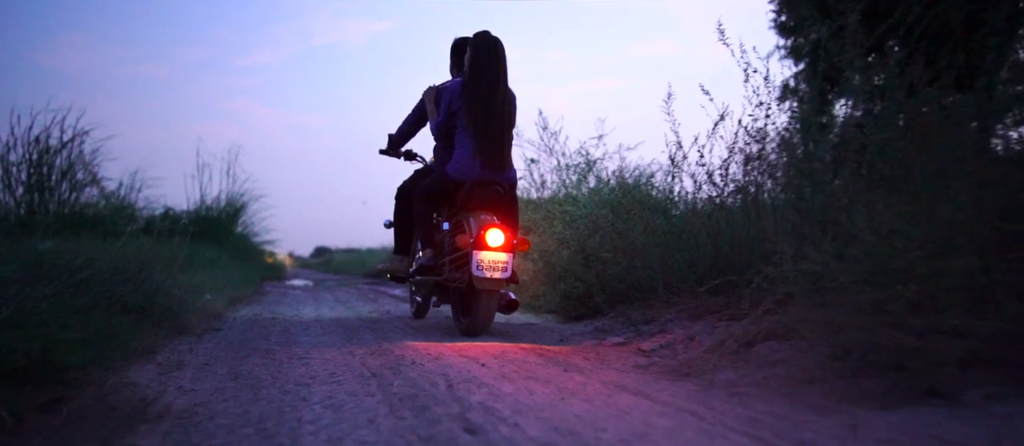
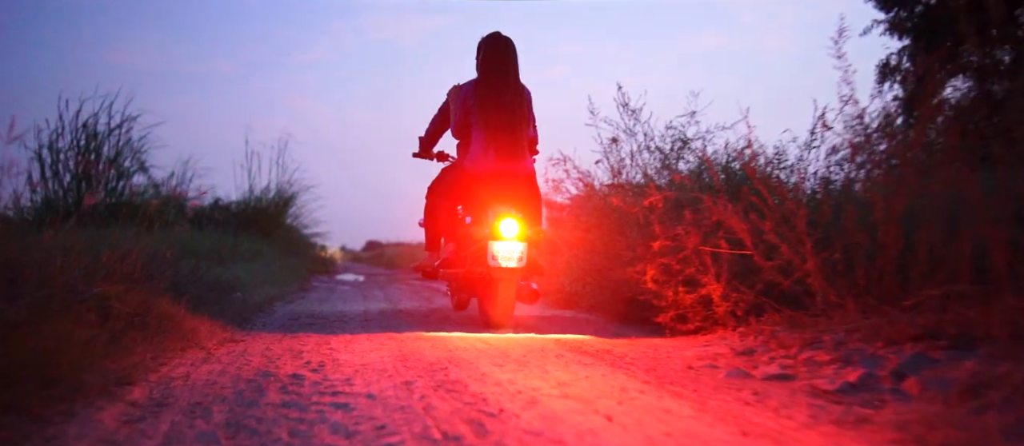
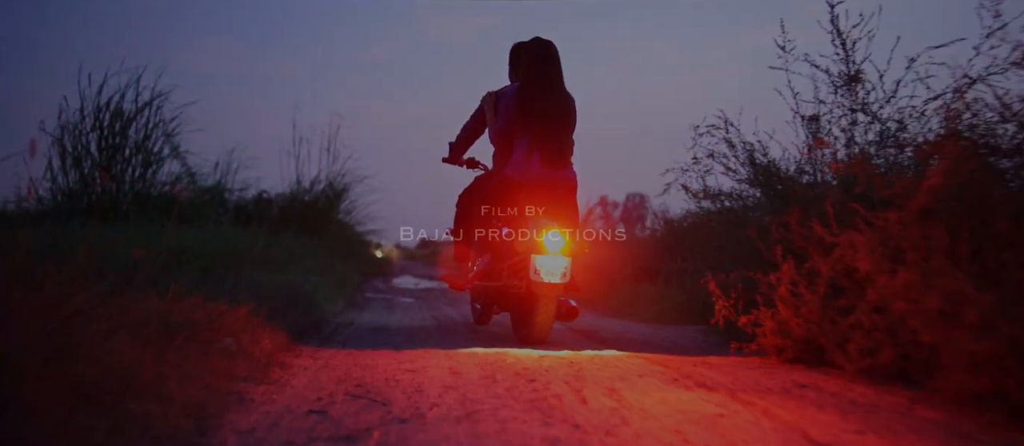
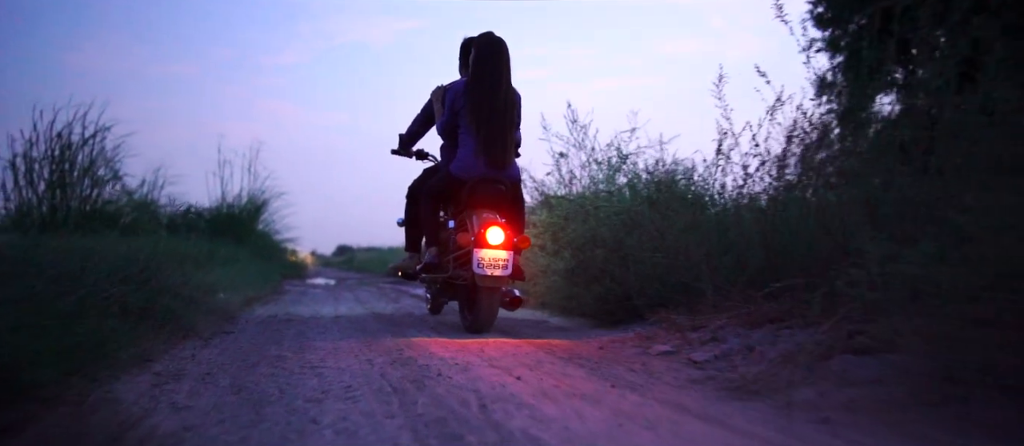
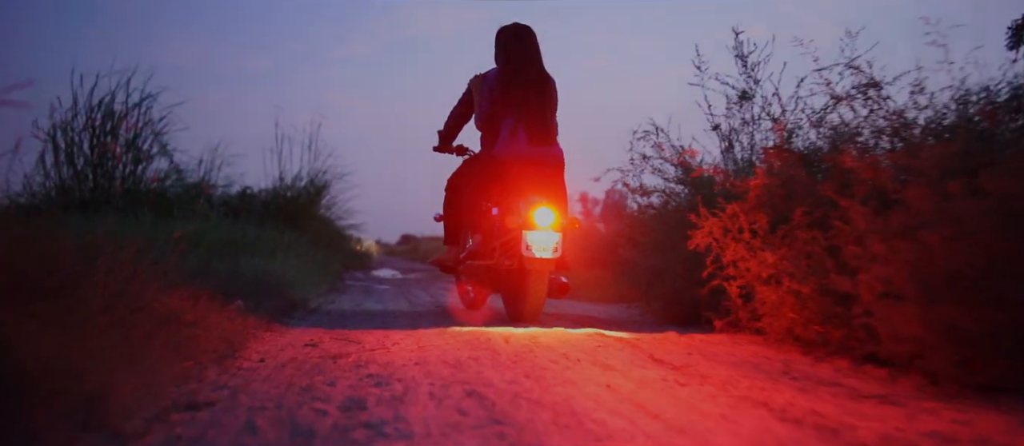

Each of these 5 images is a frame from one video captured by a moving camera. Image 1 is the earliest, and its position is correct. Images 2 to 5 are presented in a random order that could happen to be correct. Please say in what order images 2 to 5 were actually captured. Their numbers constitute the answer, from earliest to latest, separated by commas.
4, 2, 5, 3
